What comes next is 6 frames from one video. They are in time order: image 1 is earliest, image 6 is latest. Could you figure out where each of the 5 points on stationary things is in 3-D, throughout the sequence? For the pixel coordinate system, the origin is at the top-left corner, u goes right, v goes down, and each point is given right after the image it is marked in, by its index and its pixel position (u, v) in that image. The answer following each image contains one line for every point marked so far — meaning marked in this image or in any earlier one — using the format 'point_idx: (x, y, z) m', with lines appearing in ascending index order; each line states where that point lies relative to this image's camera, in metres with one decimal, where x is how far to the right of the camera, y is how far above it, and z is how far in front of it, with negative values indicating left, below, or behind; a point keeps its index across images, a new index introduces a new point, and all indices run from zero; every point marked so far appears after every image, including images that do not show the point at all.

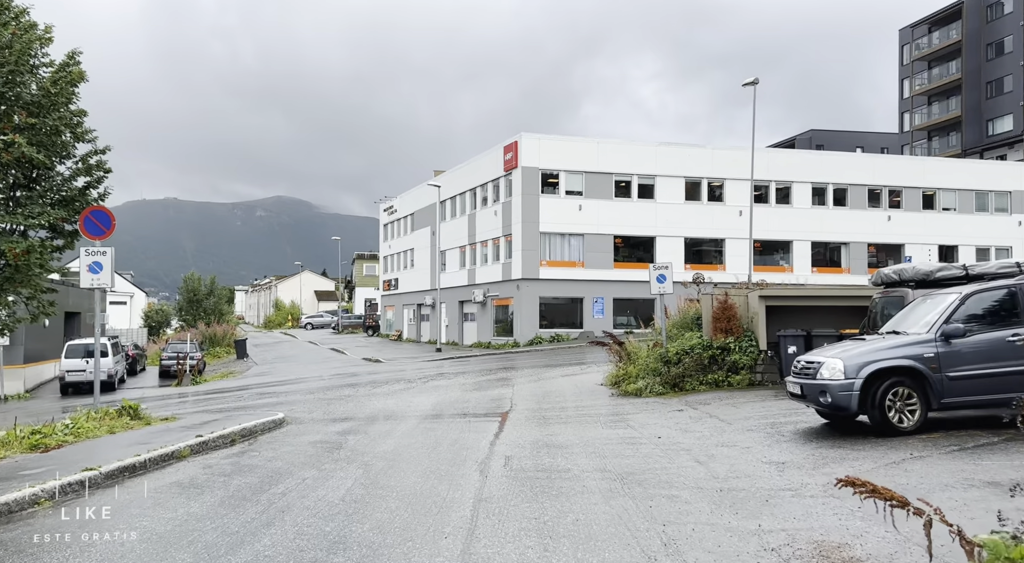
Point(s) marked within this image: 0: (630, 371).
0: (+2.5, -1.9, +16.0) m
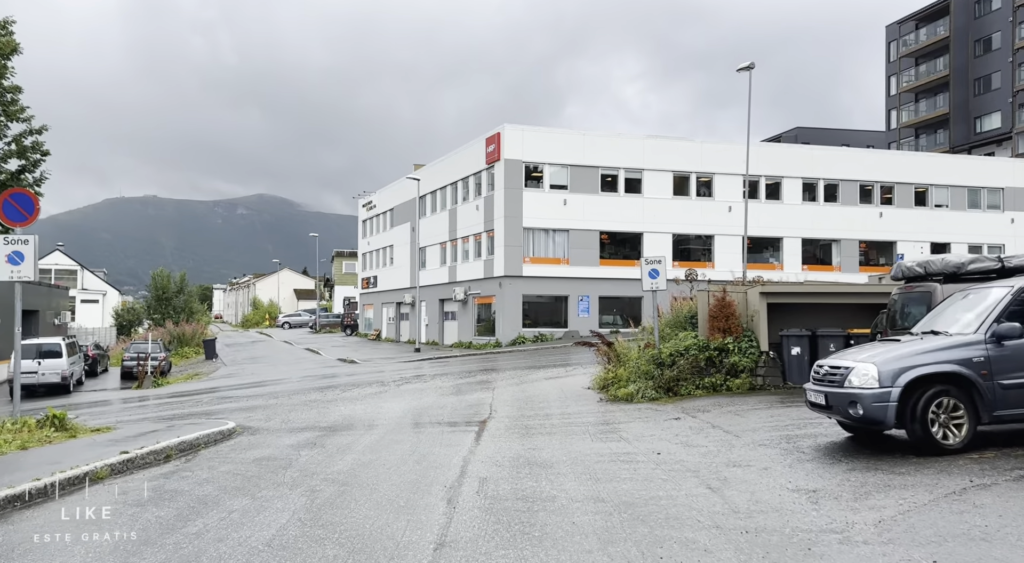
0: (+2.1, -1.8, +14.7) m
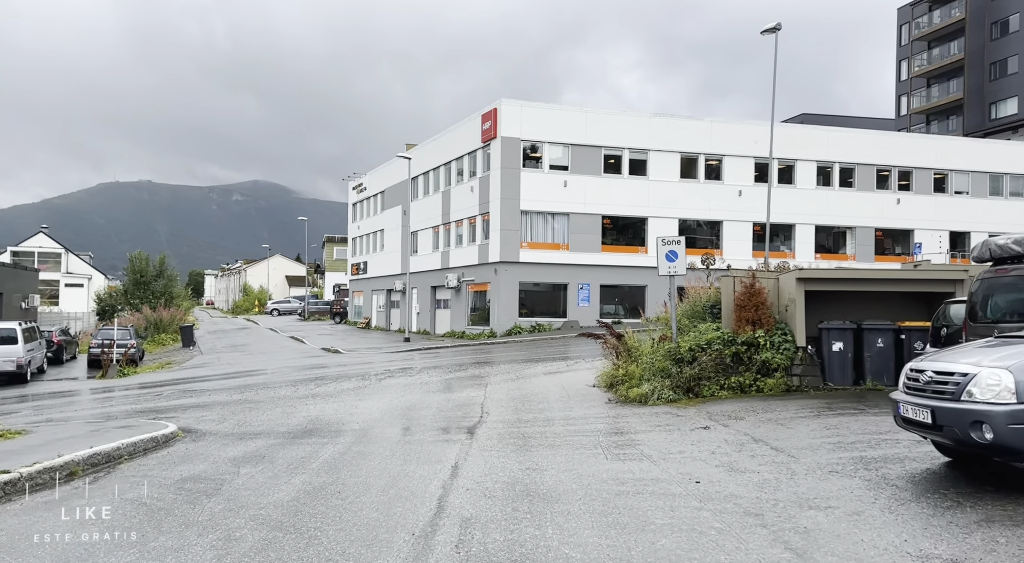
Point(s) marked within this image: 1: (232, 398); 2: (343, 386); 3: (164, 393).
0: (+2.0, -1.5, +12.8) m
1: (-5.7, -2.4, +15.5) m
2: (-3.7, -2.3, +16.6) m
3: (-8.6, -2.8, +18.9) m
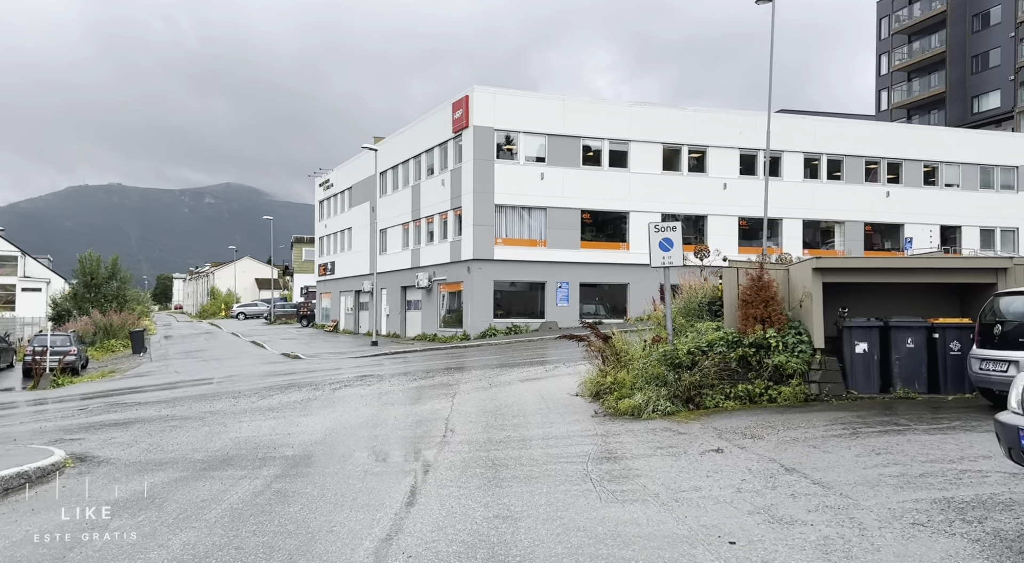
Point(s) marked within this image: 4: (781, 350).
0: (+1.6, -1.4, +10.9) m
1: (-6.2, -2.3, +13.5) m
2: (-4.2, -2.2, +14.6) m
3: (-9.2, -2.7, +16.7) m
4: (+3.6, -0.9, +10.2) m
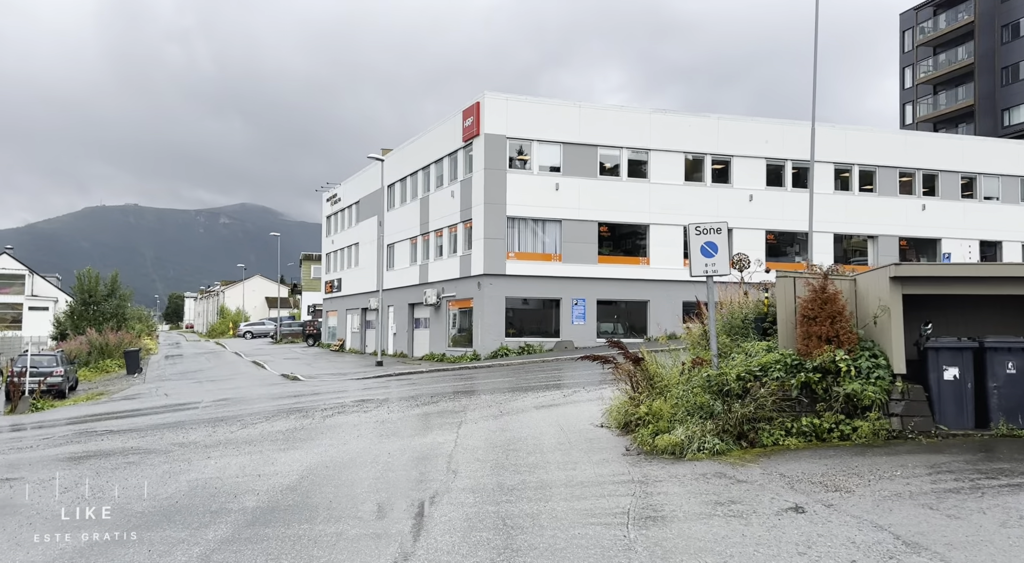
0: (+1.7, -1.5, +9.2) m
1: (-6.0, -2.5, +11.8) m
2: (-4.0, -2.5, +12.9) m
3: (-8.9, -3.0, +15.1) m
4: (+3.8, -1.0, +8.4) m
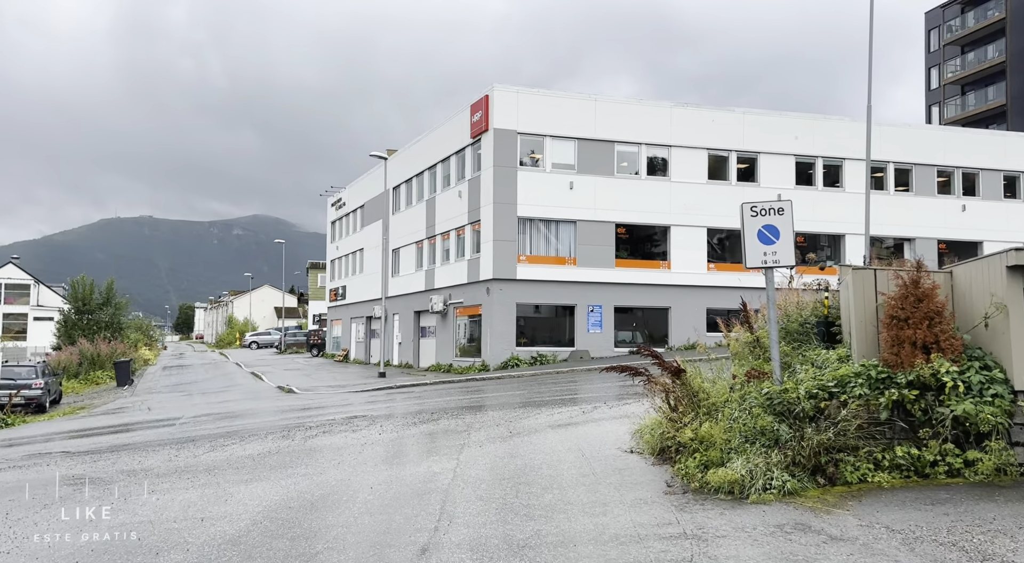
0: (+1.8, -1.5, +7.3) m
1: (-5.8, -2.5, +10.1) m
2: (-3.8, -2.4, +11.1) m
3: (-8.7, -3.1, +13.4) m
4: (+3.9, -1.0, +6.6) m
